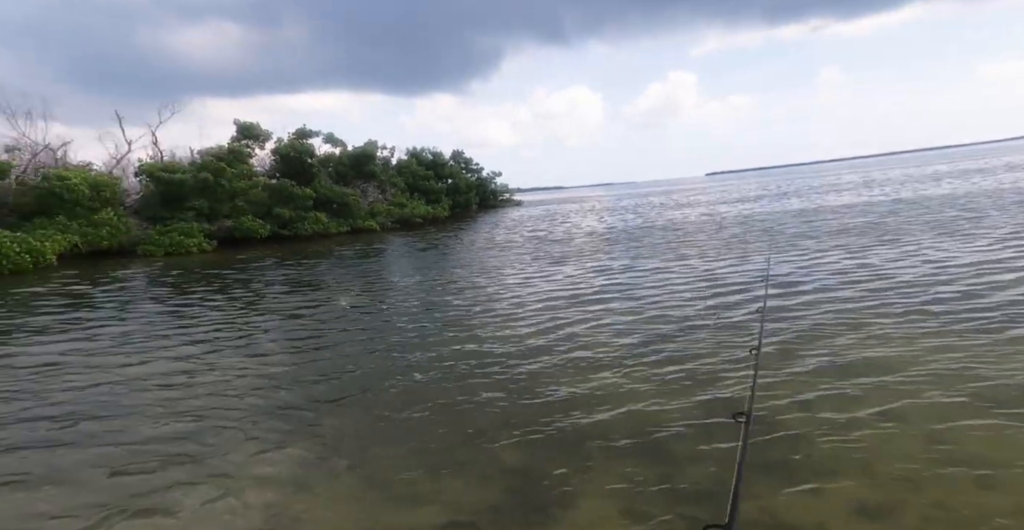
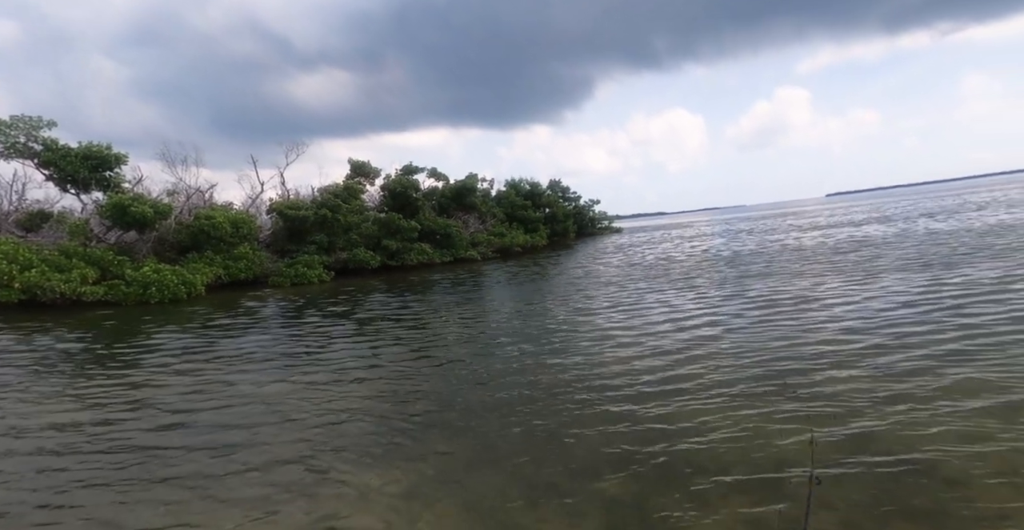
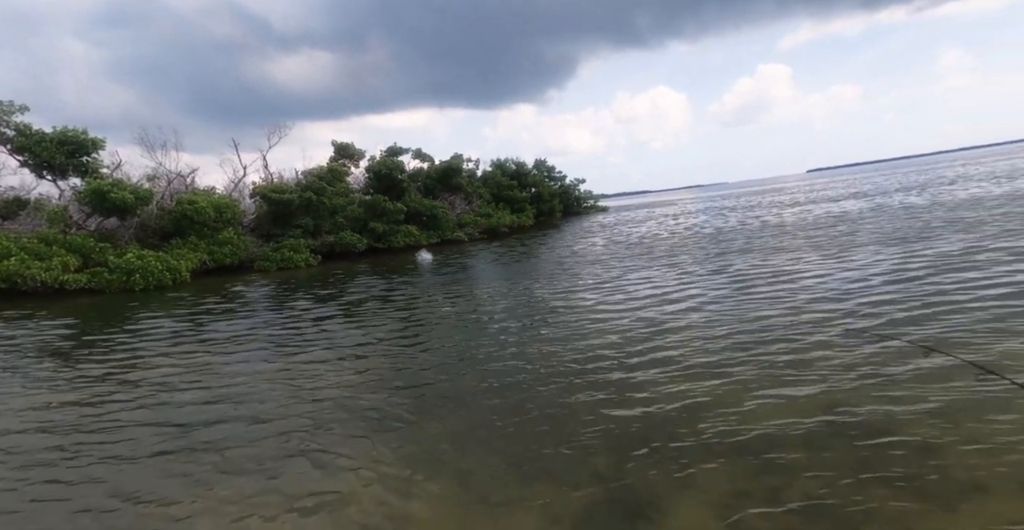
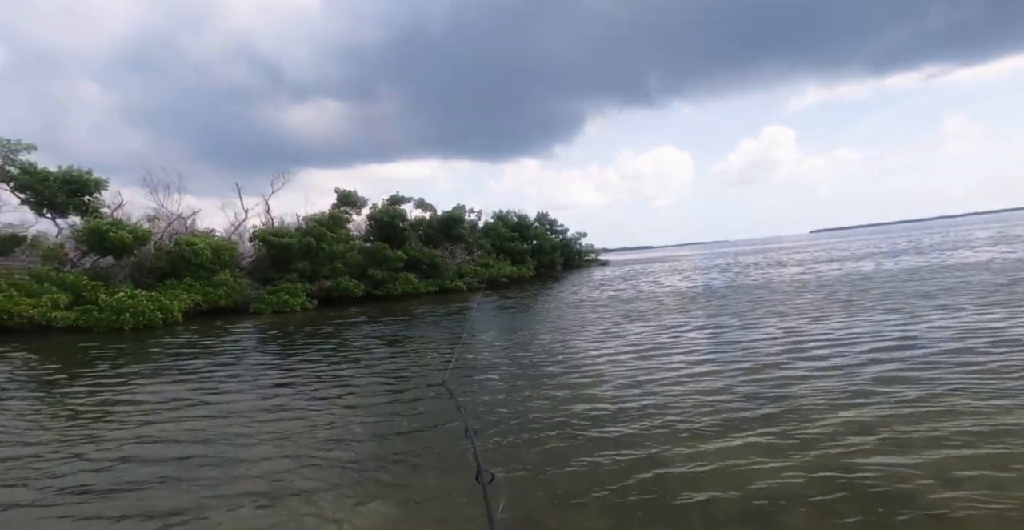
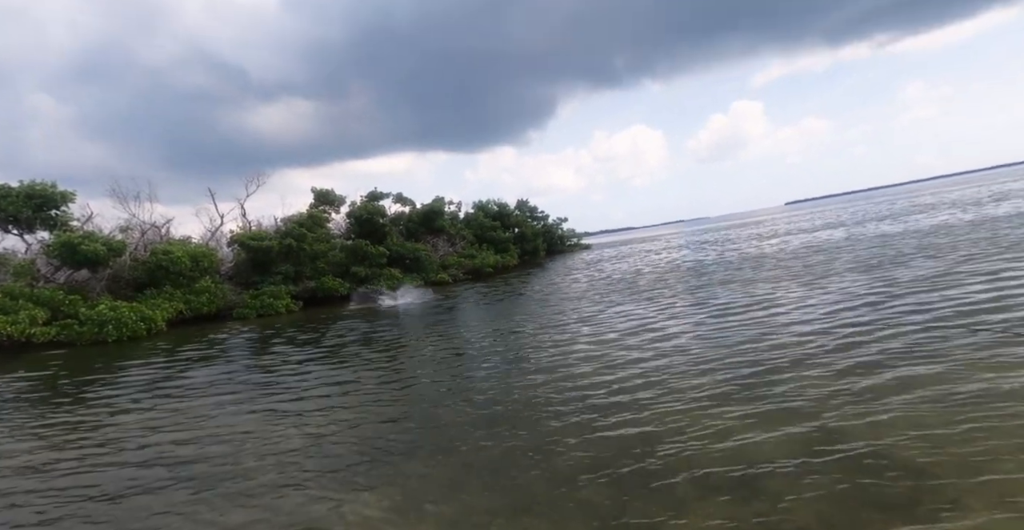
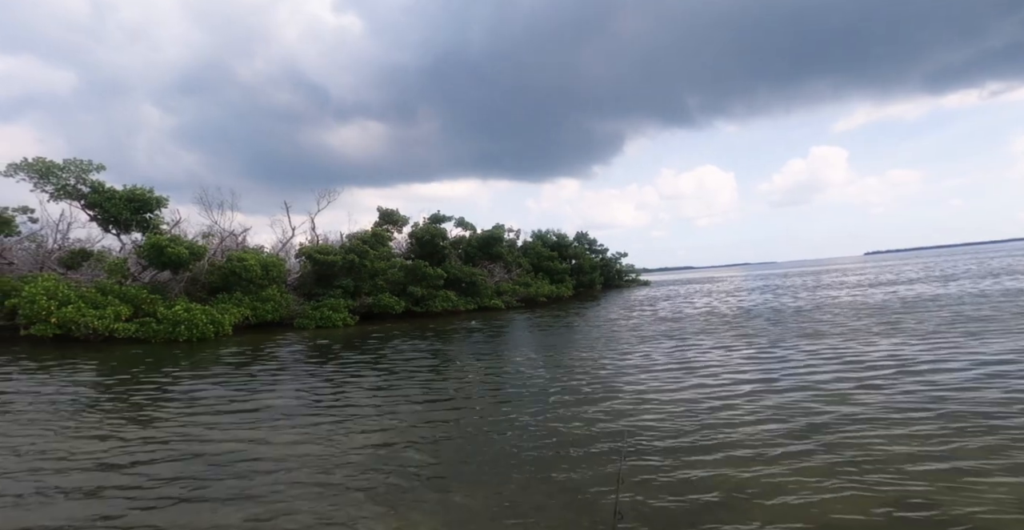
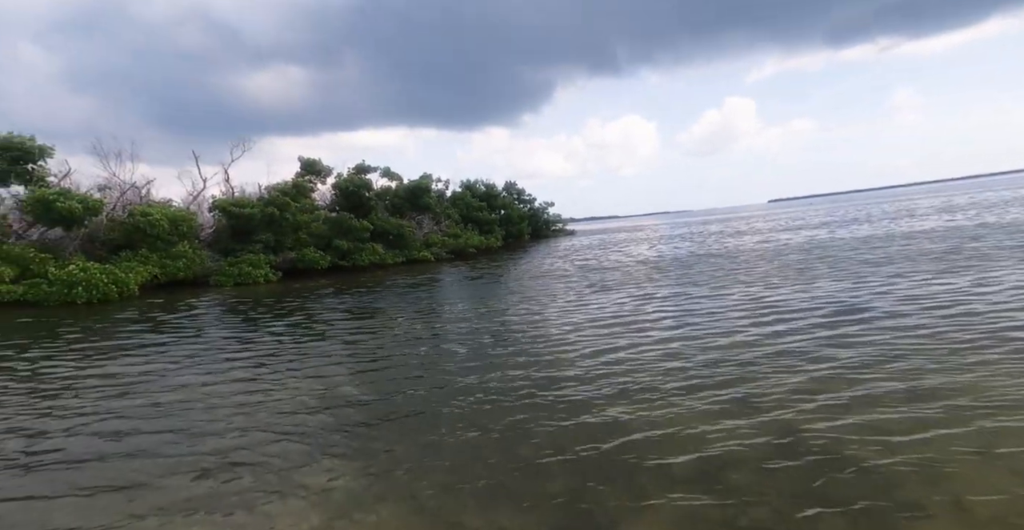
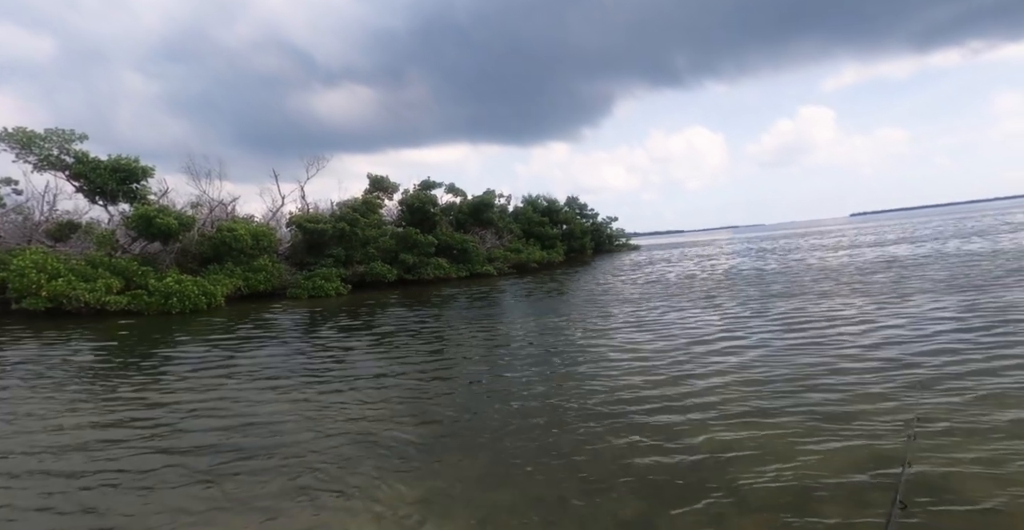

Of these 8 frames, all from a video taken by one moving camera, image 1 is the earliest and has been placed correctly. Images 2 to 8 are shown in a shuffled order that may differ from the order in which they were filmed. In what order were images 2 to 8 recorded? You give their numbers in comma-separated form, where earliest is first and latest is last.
7, 4, 6, 8, 2, 3, 5
